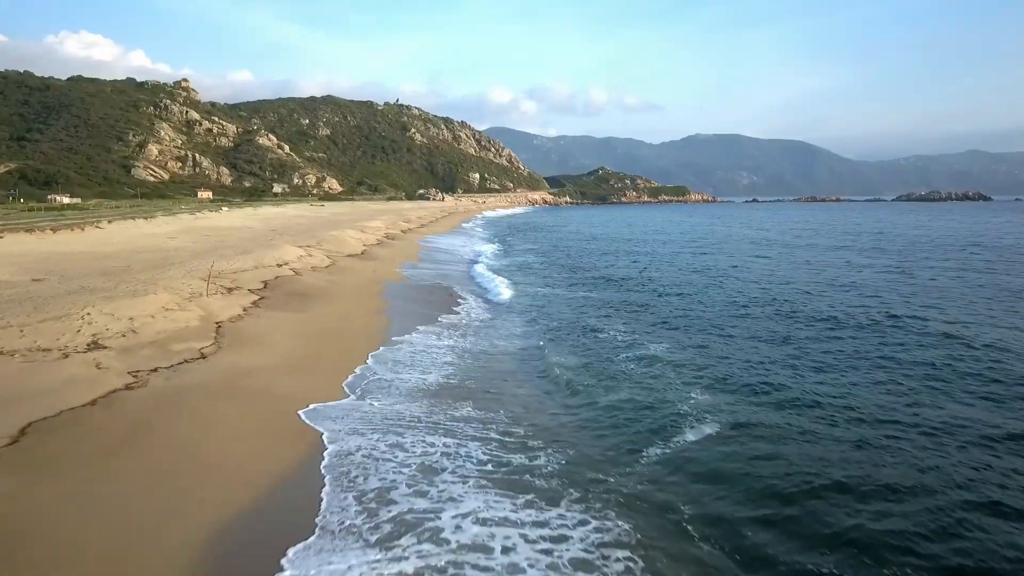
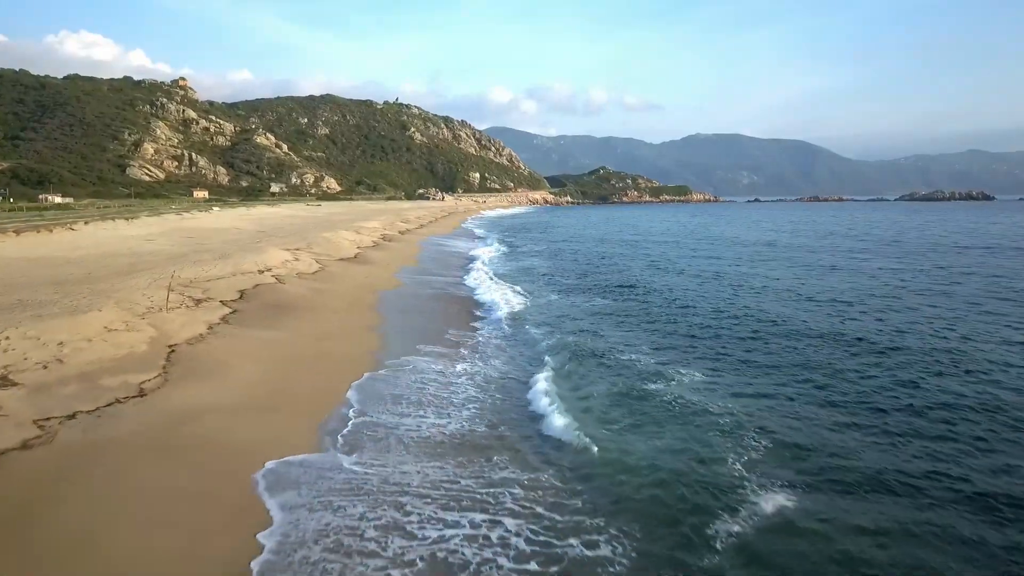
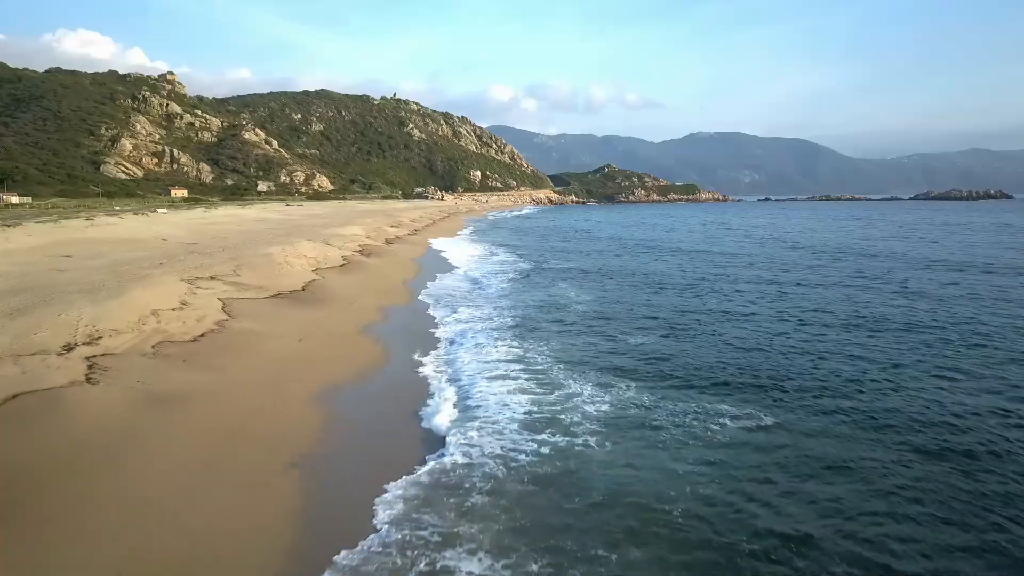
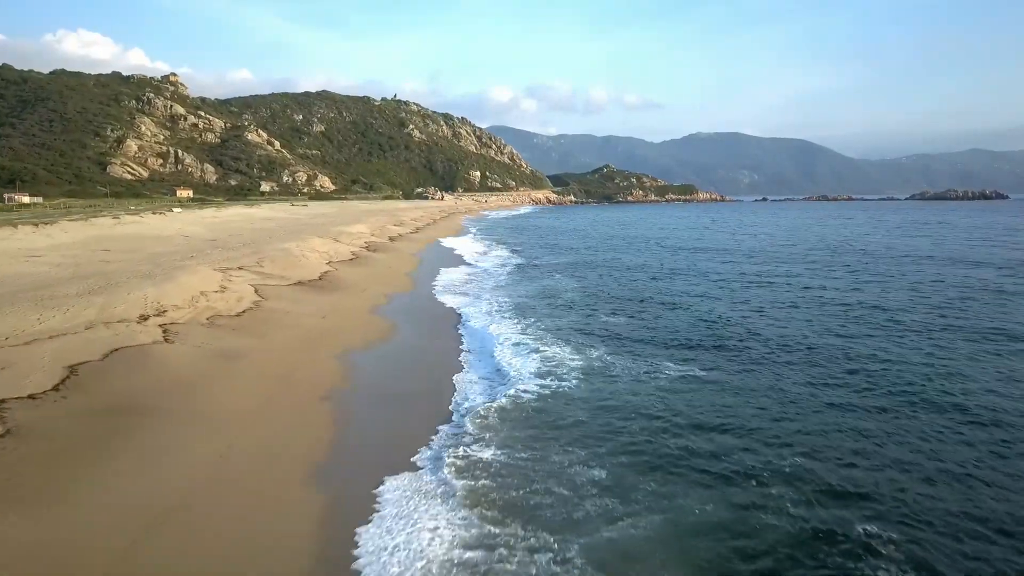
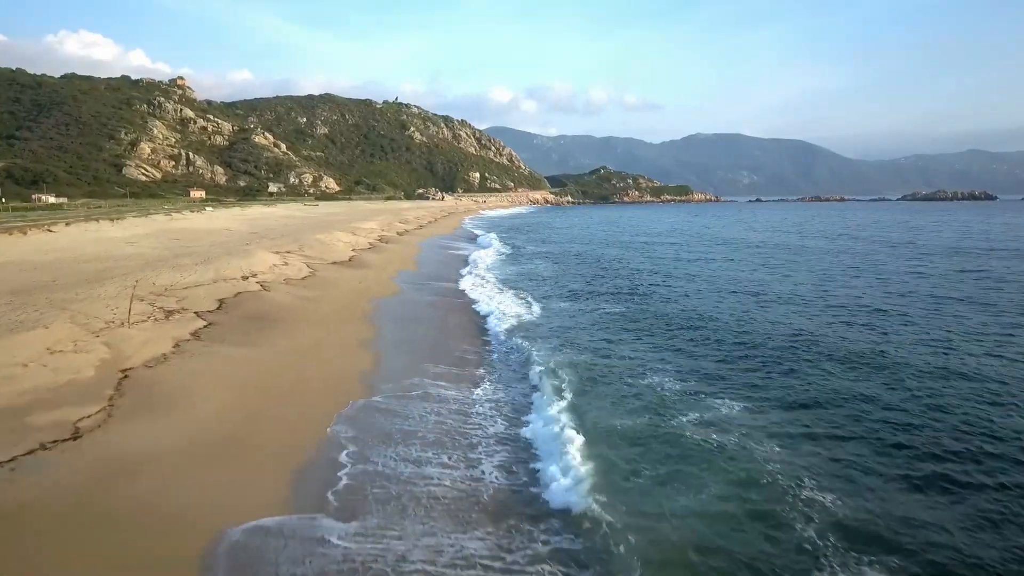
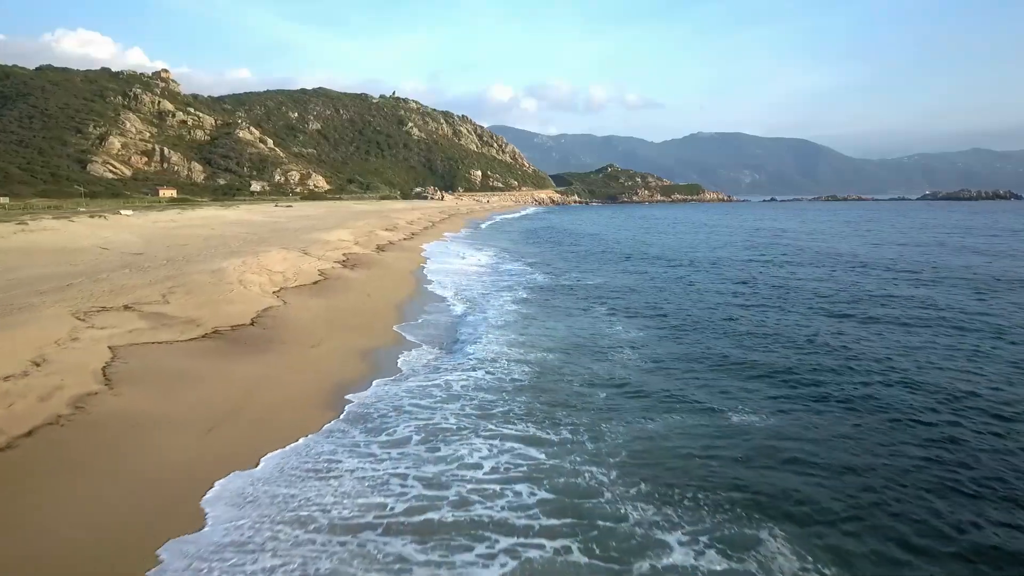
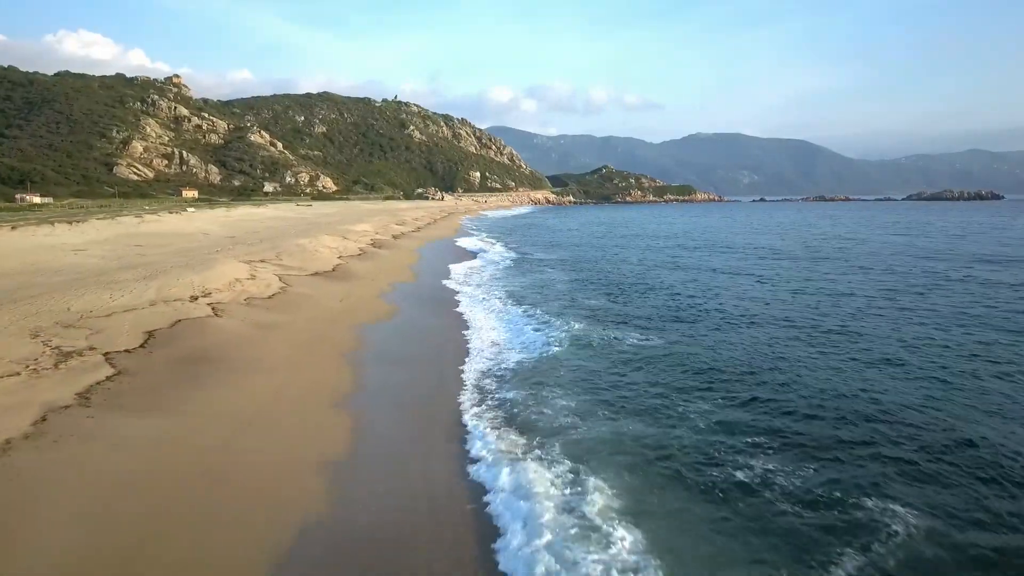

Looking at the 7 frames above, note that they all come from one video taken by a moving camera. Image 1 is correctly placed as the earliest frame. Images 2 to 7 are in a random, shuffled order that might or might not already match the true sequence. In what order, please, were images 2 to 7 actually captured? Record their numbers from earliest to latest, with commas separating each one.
2, 5, 7, 4, 3, 6
